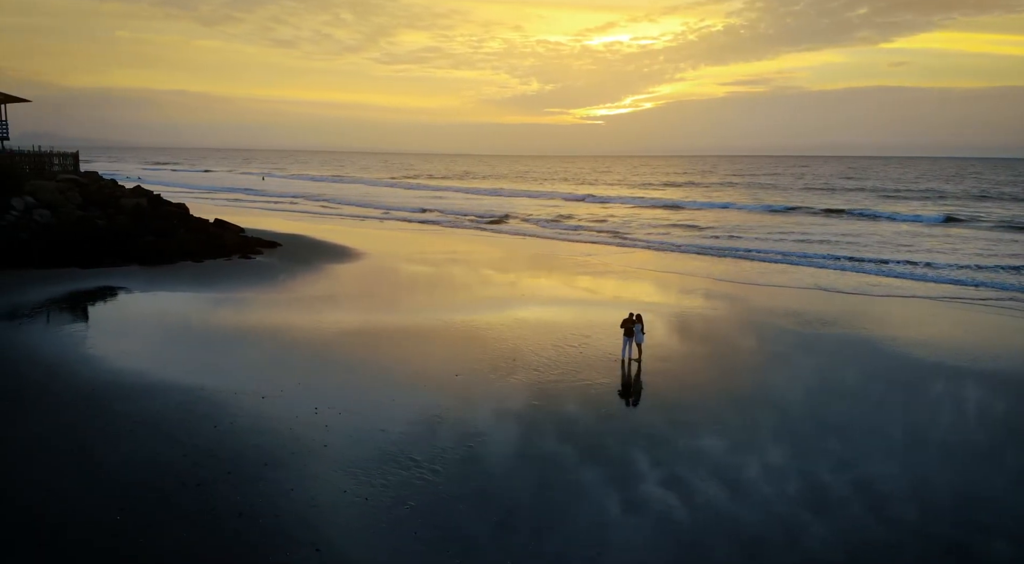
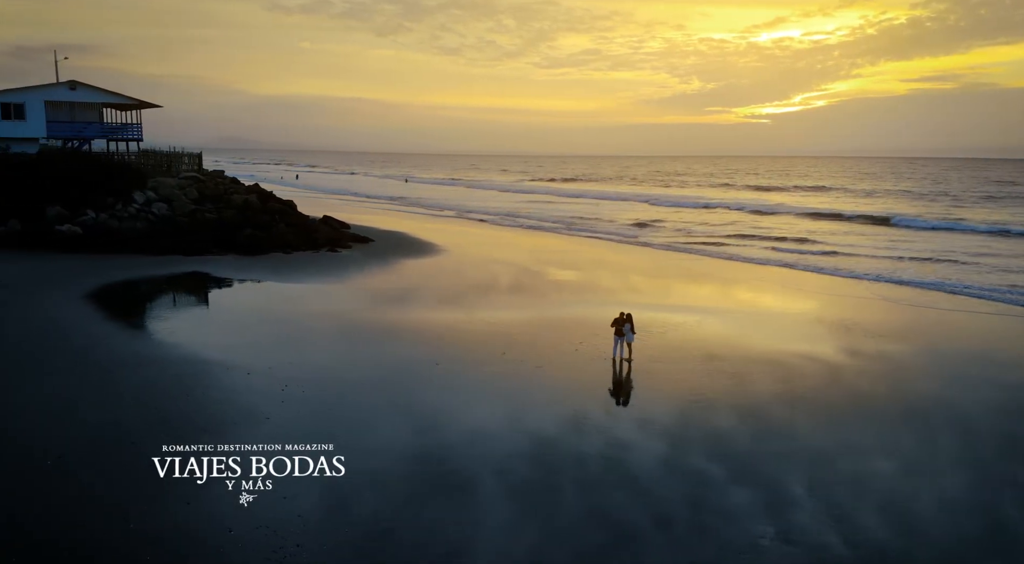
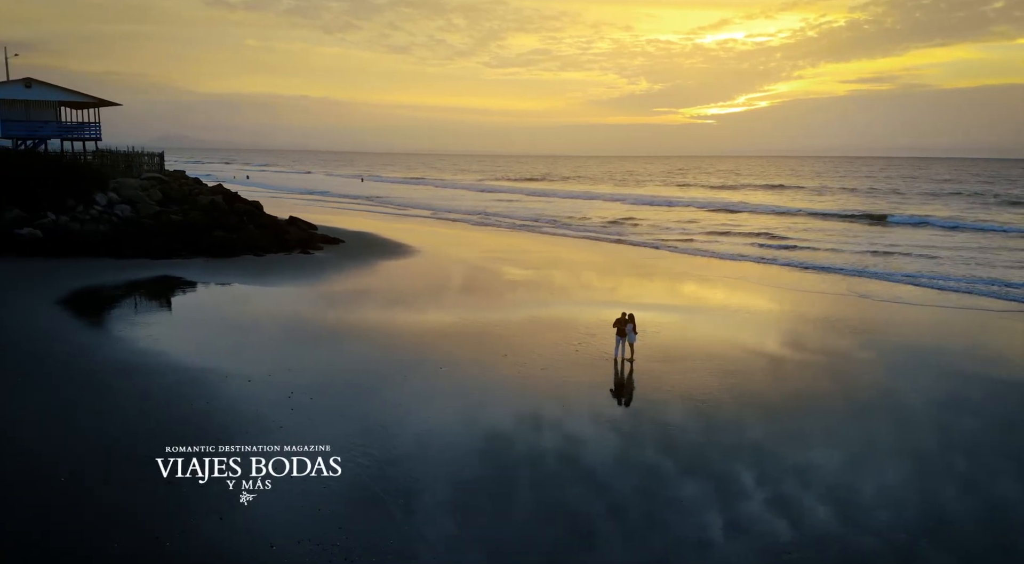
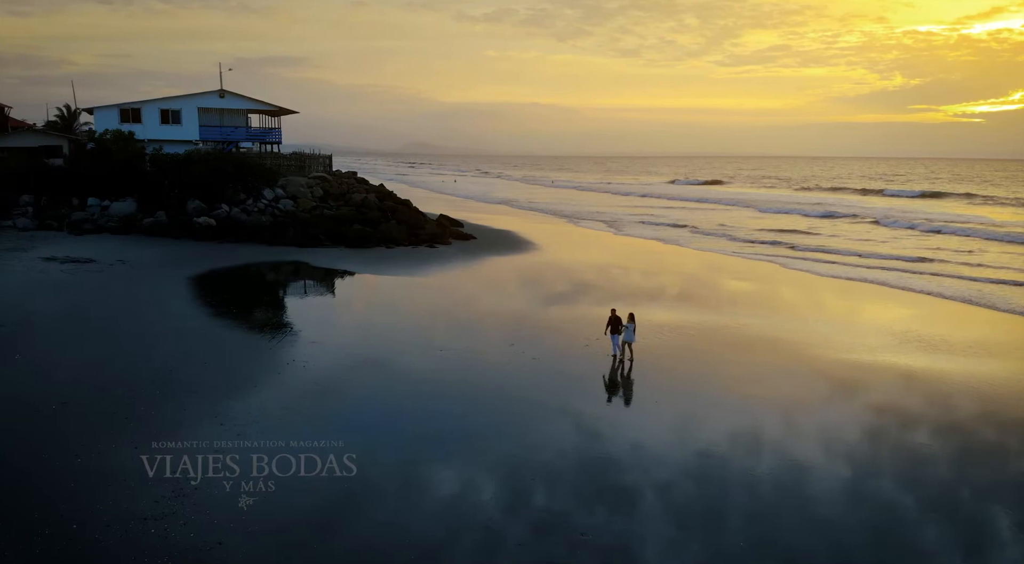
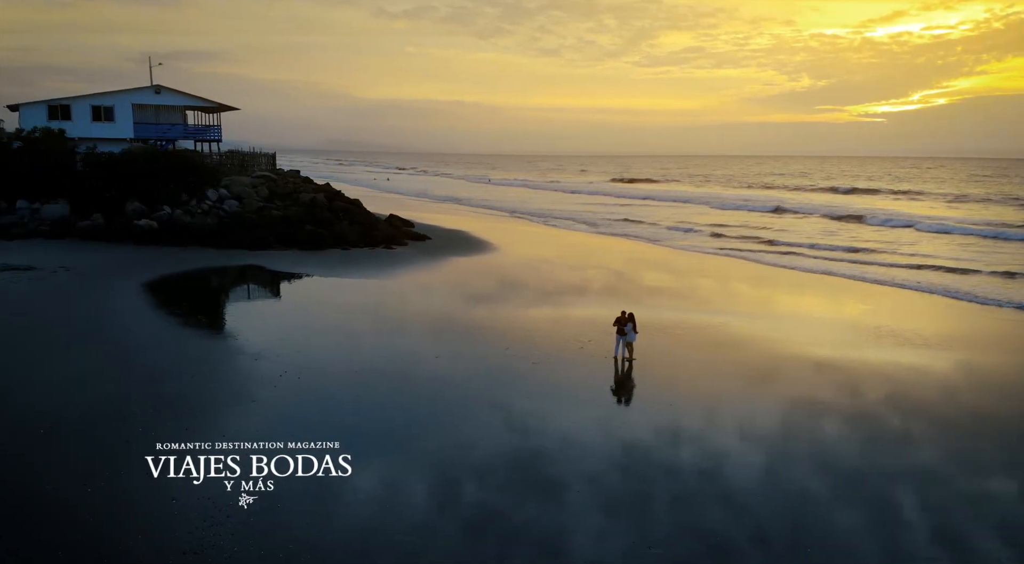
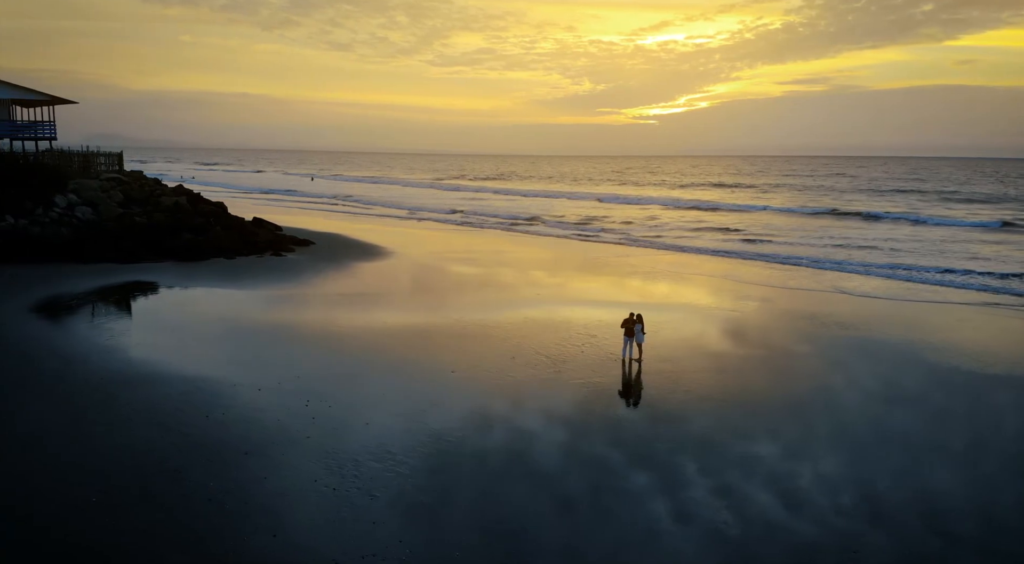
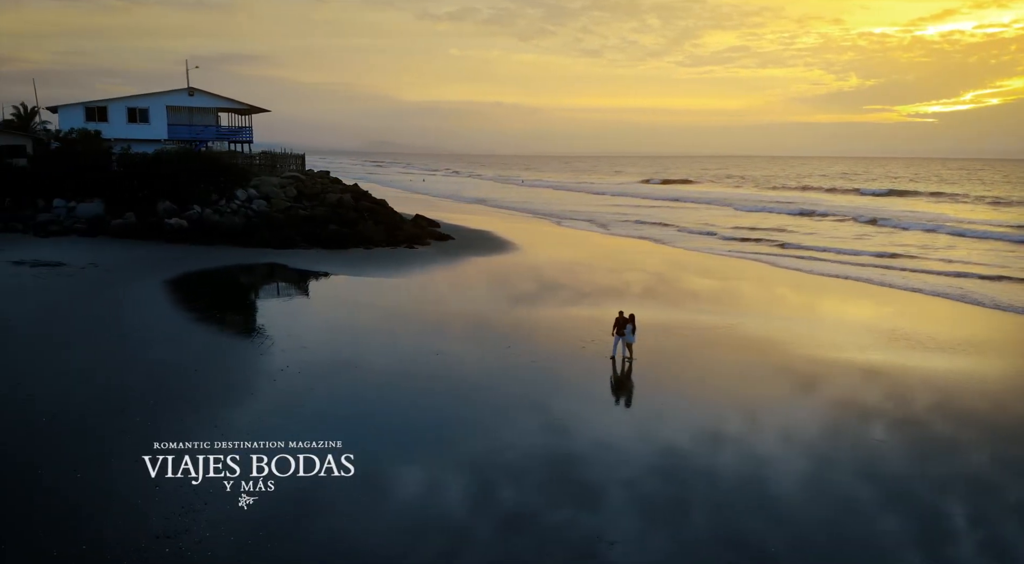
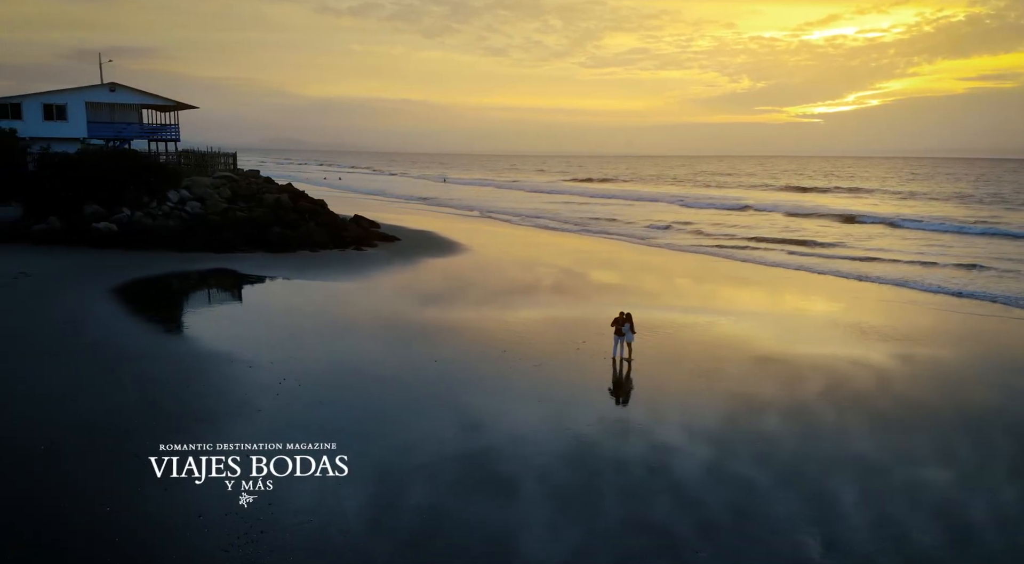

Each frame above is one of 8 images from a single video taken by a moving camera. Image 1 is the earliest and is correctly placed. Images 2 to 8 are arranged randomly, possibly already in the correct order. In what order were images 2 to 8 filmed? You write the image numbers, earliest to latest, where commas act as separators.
6, 3, 2, 8, 5, 7, 4
